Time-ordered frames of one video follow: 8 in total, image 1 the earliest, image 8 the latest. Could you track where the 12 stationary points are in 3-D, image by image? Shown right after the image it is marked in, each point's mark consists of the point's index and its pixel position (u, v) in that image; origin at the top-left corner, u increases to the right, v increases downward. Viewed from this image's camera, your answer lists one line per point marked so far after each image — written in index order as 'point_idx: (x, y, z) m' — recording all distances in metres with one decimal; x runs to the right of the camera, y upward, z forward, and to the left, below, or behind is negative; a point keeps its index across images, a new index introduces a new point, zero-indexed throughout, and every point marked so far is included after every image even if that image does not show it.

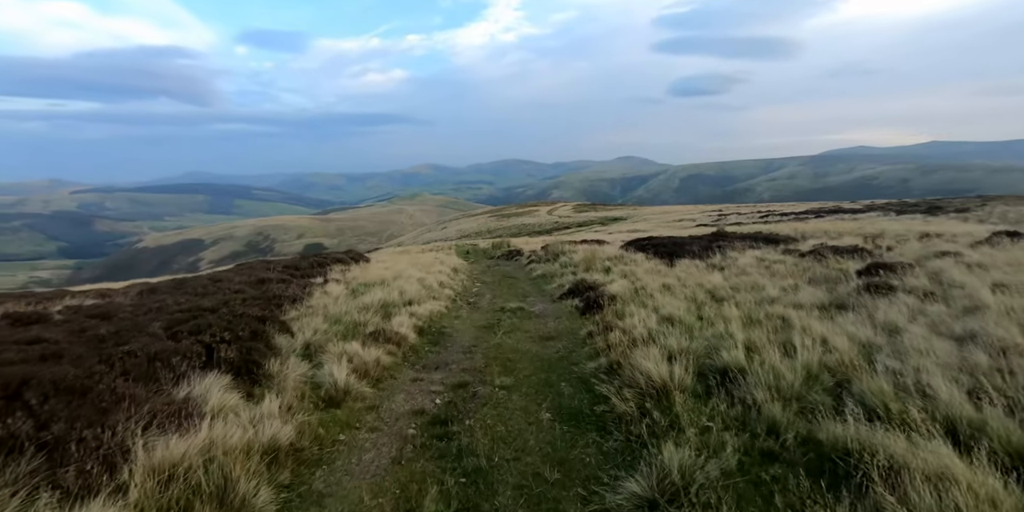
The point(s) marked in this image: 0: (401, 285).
0: (-3.9, -1.0, +19.4) m
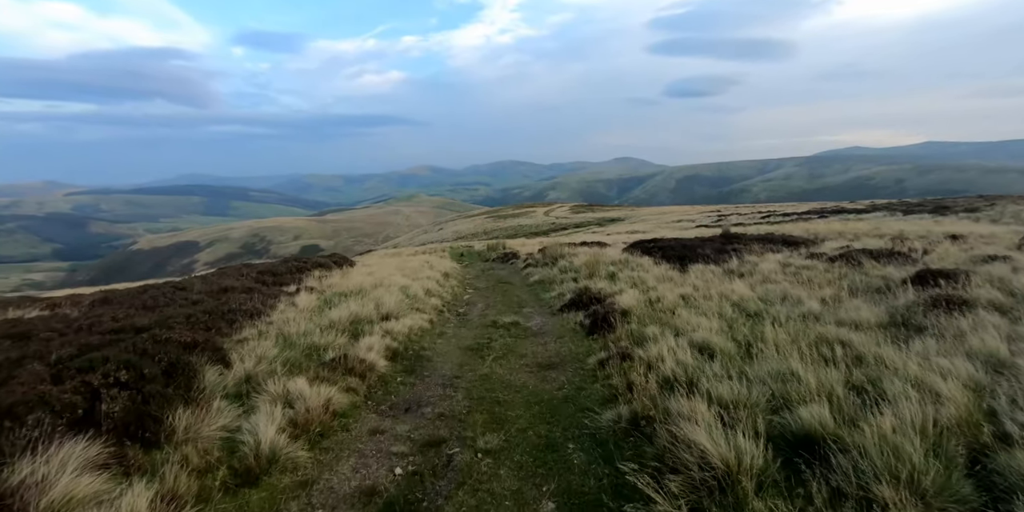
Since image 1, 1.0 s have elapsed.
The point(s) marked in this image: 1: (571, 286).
0: (-4.0, -1.2, +17.1) m
1: (+1.9, -0.9, +18.7) m
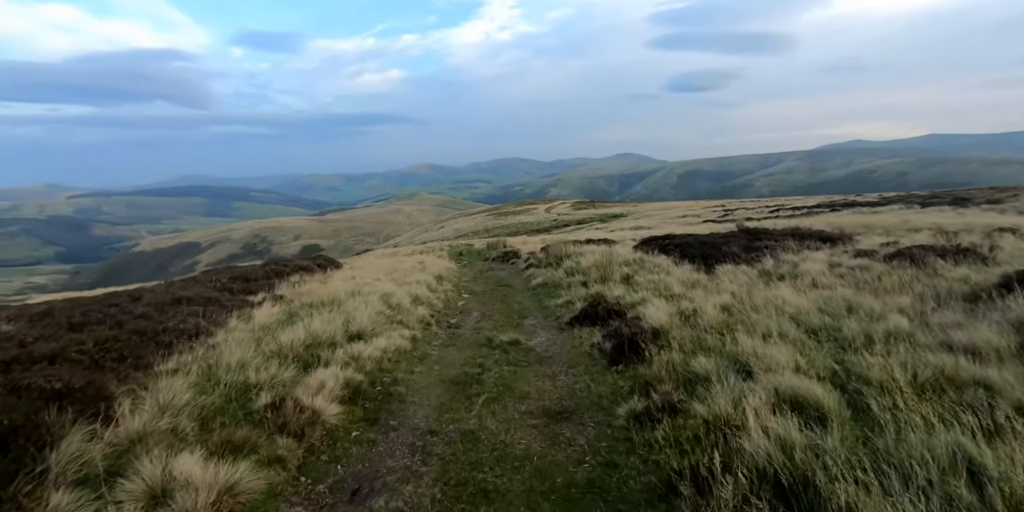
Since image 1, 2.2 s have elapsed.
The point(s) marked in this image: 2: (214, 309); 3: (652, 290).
0: (-4.1, -1.3, +14.3) m
1: (+1.9, -1.0, +15.9) m
2: (-8.1, -1.4, +15.4) m
3: (+3.5, -0.8, +14.2) m
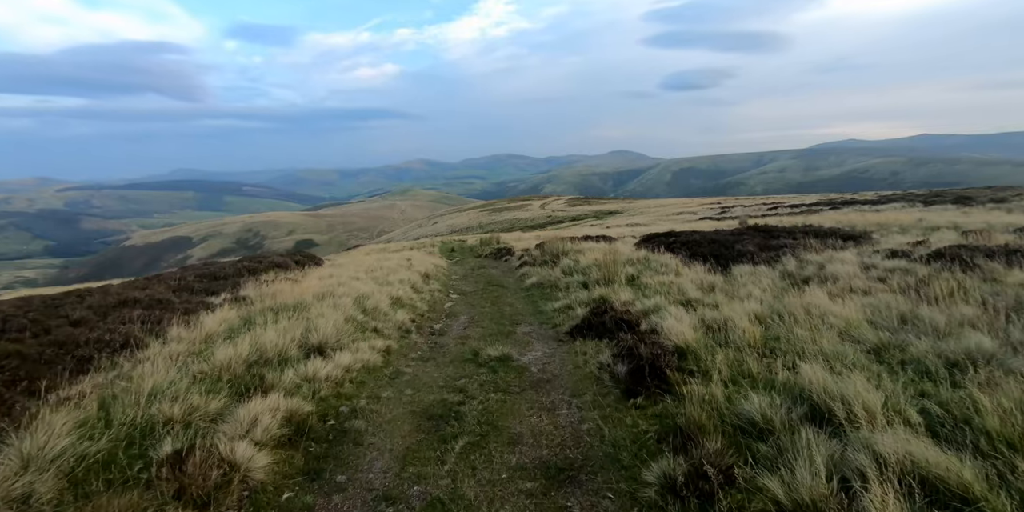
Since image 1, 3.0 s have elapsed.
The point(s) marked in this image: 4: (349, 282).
0: (-4.3, -1.2, +12.4) m
1: (+1.7, -0.9, +14.1) m
2: (-8.3, -1.3, +13.5) m
3: (+3.3, -0.8, +12.3) m
4: (-5.2, -0.8, +18.3) m
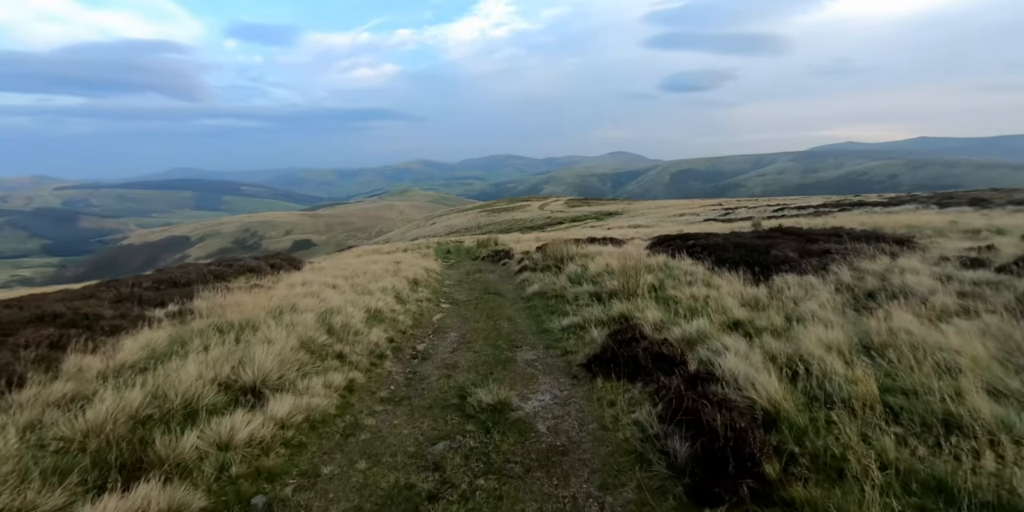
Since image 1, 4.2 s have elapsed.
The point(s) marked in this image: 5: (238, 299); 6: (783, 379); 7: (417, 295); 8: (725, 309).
0: (-4.3, -1.4, +9.8) m
1: (+1.7, -1.1, +11.5) m
2: (-8.3, -1.4, +10.9) m
3: (+3.3, -1.0, +9.8) m
4: (-5.3, -1.0, +15.7) m
5: (-7.0, -1.1, +14.6) m
6: (+2.8, -1.3, +5.9) m
7: (-3.1, -1.3, +18.7) m
8: (+3.8, -0.9, +10.1) m
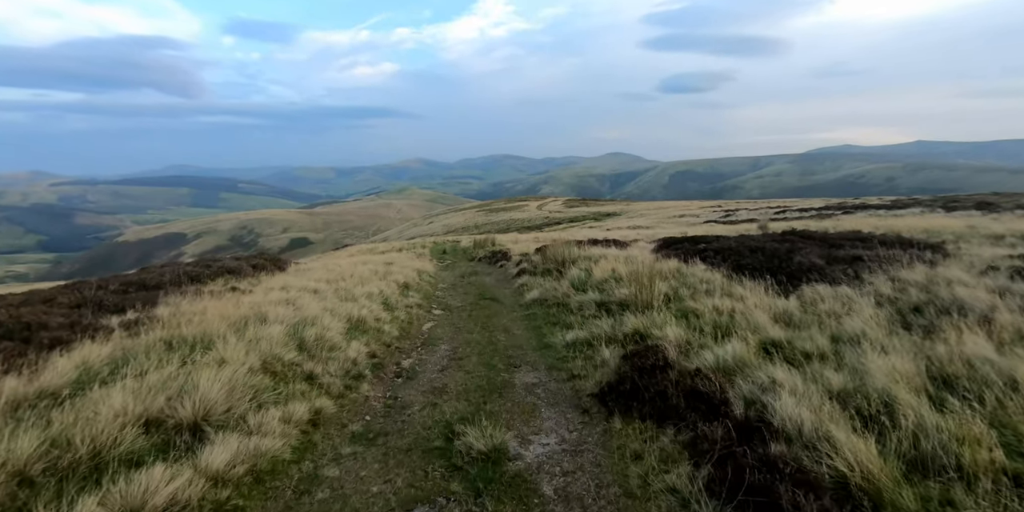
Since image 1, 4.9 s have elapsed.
0: (-4.3, -1.4, +8.4) m
1: (+1.6, -1.2, +10.1) m
2: (-8.4, -1.5, +9.4) m
3: (+3.3, -1.1, +8.4) m
4: (-5.3, -1.0, +14.3) m
5: (-7.1, -1.1, +13.1) m
6: (+2.8, -1.4, +4.5) m
7: (-3.2, -1.4, +17.3) m
8: (+3.7, -1.1, +8.7) m
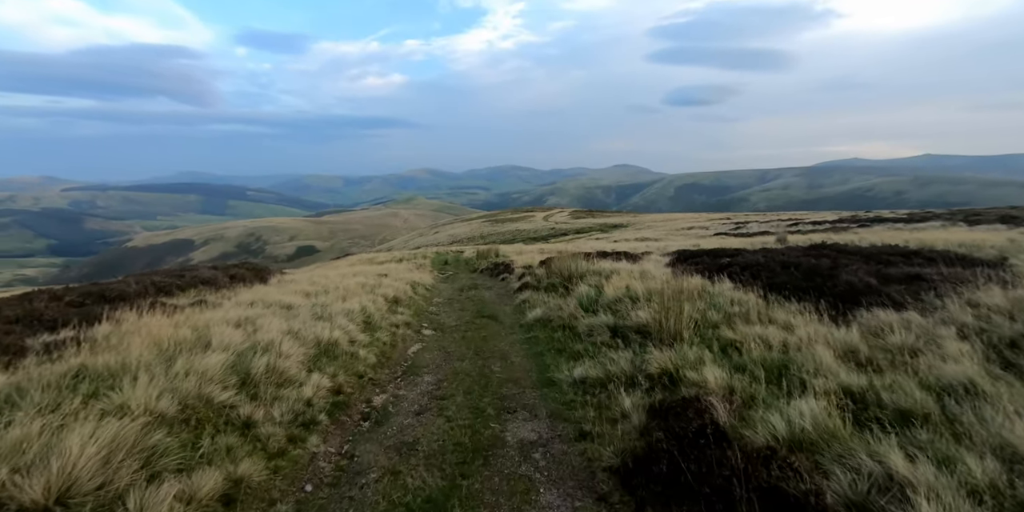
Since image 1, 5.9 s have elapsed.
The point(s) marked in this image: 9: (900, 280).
0: (-4.4, -1.6, +6.4) m
1: (+1.6, -1.5, +8.1) m
2: (-8.5, -1.6, +7.5) m
3: (+3.2, -1.4, +6.3) m
4: (-5.4, -1.3, +12.3) m
5: (-7.1, -1.3, +11.2) m
6: (+2.7, -1.6, +2.5) m
7: (-3.2, -1.7, +15.3) m
8: (+3.6, -1.3, +6.7) m
9: (+8.0, -0.5, +11.6) m
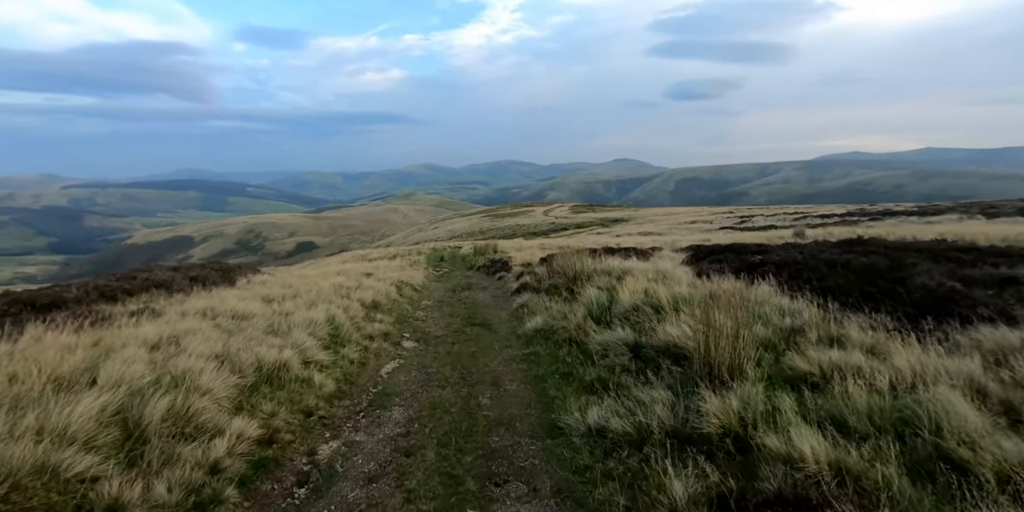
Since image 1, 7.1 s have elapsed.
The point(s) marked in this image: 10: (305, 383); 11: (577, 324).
0: (-4.5, -1.6, +4.1) m
1: (+1.5, -1.5, +5.8) m
2: (-8.6, -1.7, +5.2) m
3: (+3.1, -1.4, +4.0) m
4: (-5.5, -1.3, +10.0) m
5: (-7.2, -1.4, +8.9) m
6: (+2.6, -1.6, +0.2) m
7: (-3.3, -1.7, +13.0) m
8: (+3.5, -1.3, +4.4) m
9: (+7.9, -0.5, +9.3) m
10: (-3.2, -1.9, +8.8) m
11: (+1.2, -1.3, +10.6) m
